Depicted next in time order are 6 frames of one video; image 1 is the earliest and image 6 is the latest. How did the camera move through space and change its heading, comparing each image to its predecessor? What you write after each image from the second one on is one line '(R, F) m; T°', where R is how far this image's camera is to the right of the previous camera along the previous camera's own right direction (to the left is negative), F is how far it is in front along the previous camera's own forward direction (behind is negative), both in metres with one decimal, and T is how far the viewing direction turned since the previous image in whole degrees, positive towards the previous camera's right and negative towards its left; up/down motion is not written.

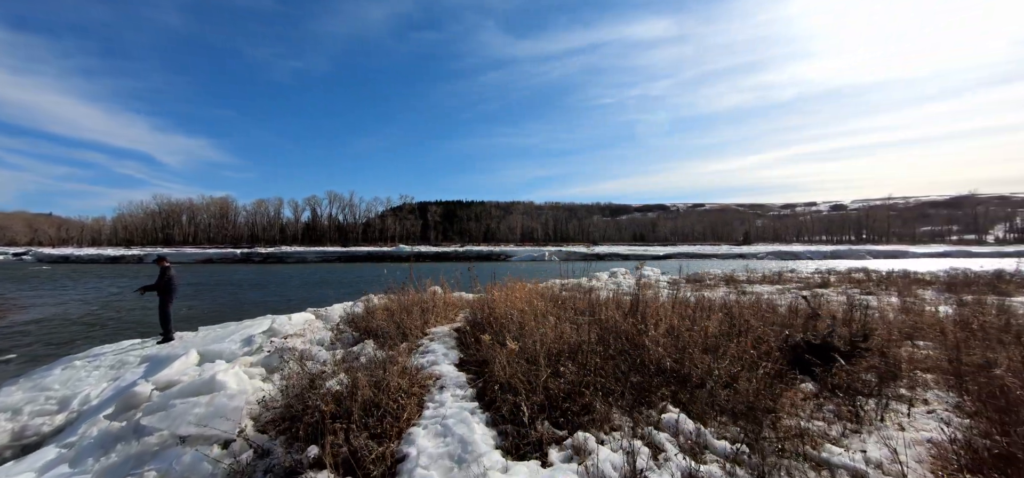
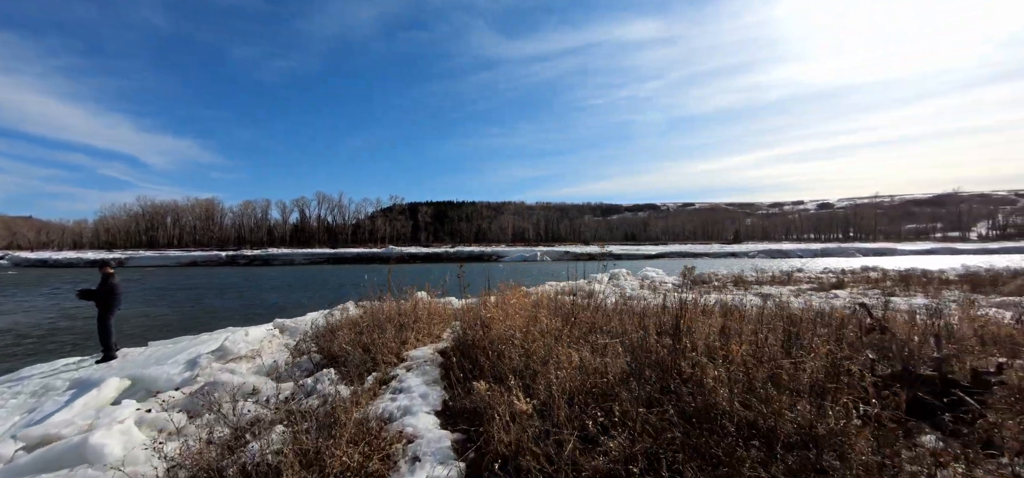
(-0.1, +1.2) m; +1°
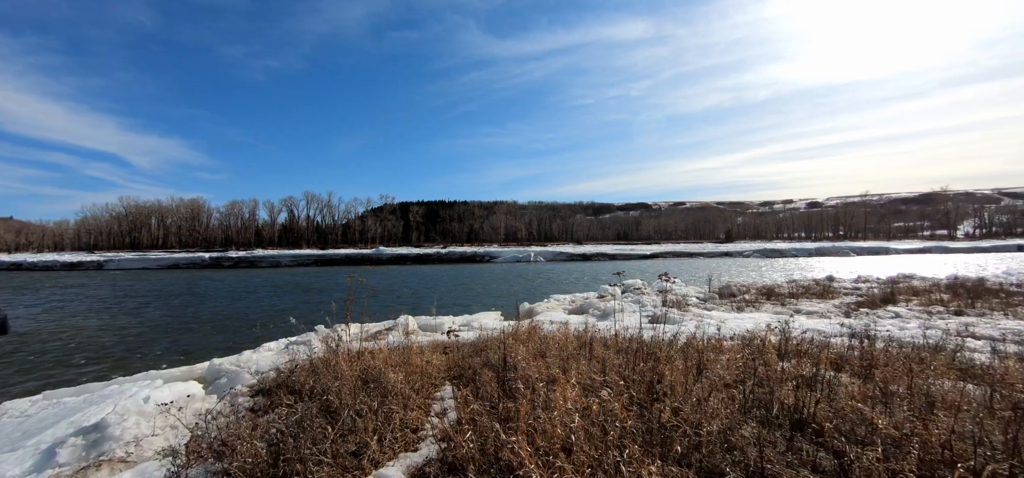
(-0.3, +2.0) m; +1°
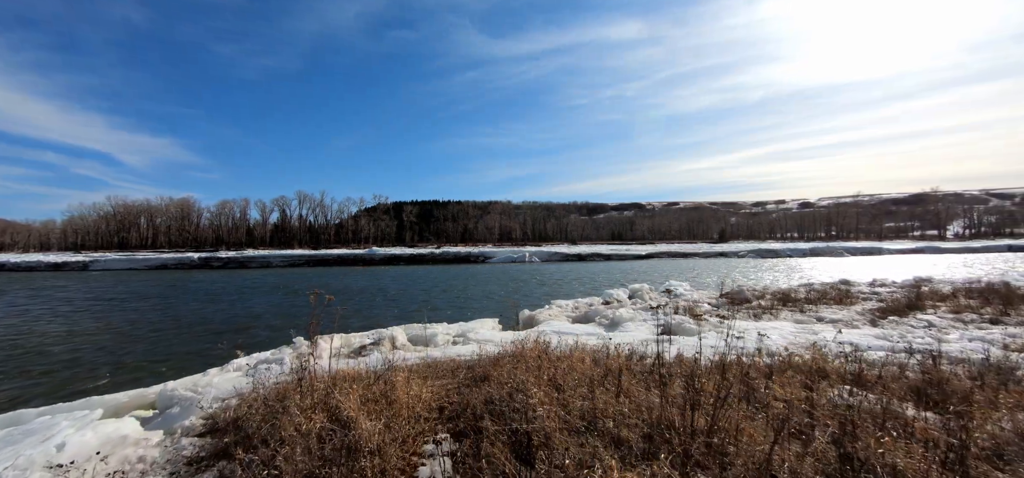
(-0.1, +1.0) m; +1°
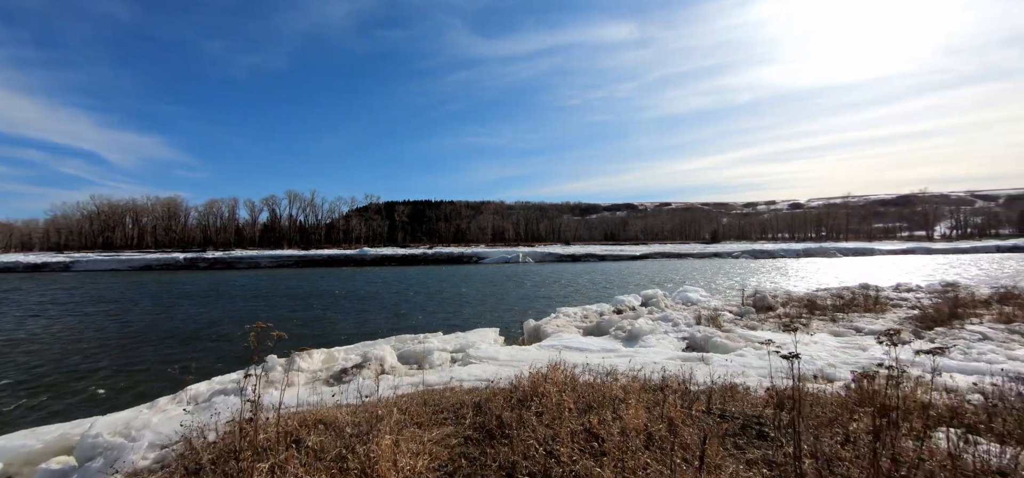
(-0.3, +1.2) m; +1°
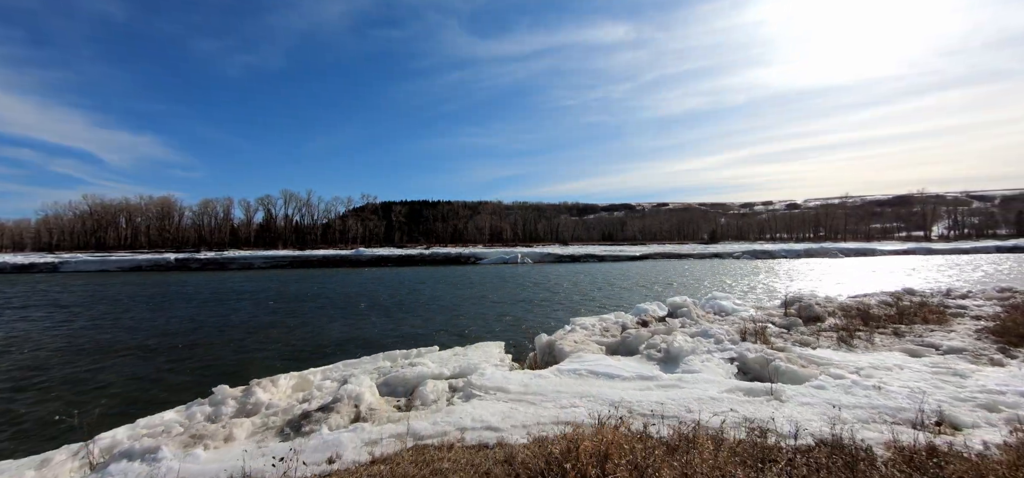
(-0.3, +1.6) m; 0°
